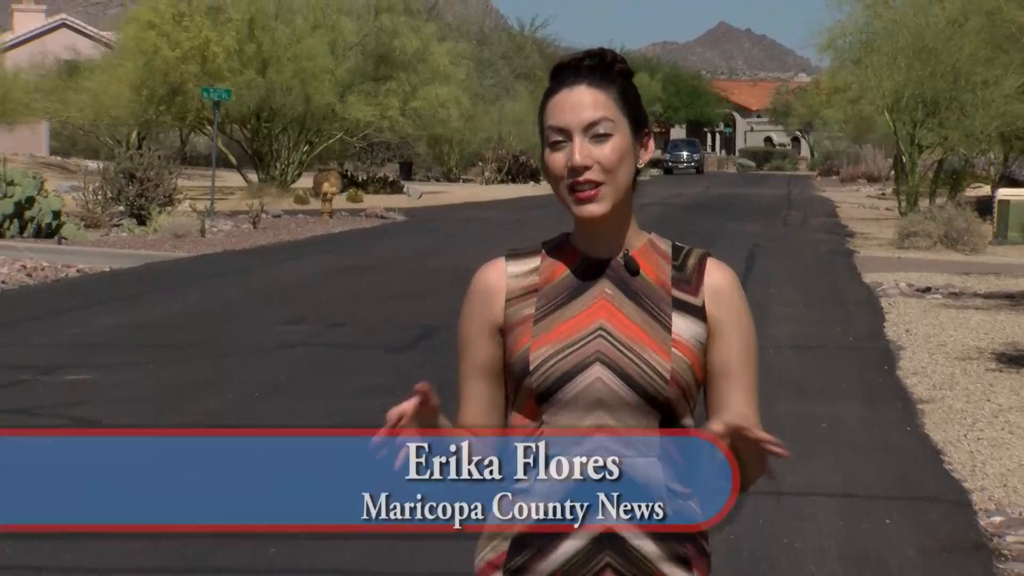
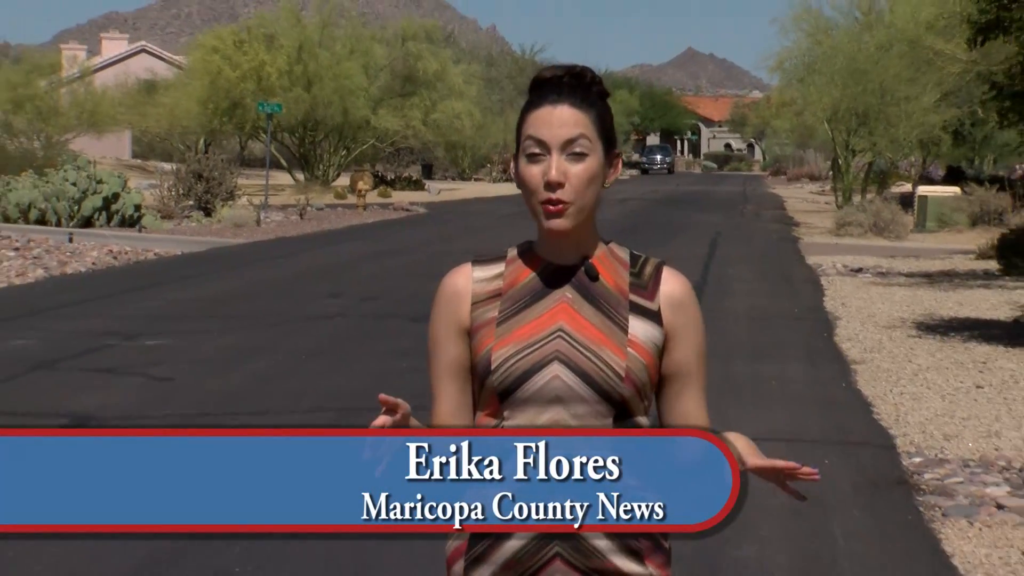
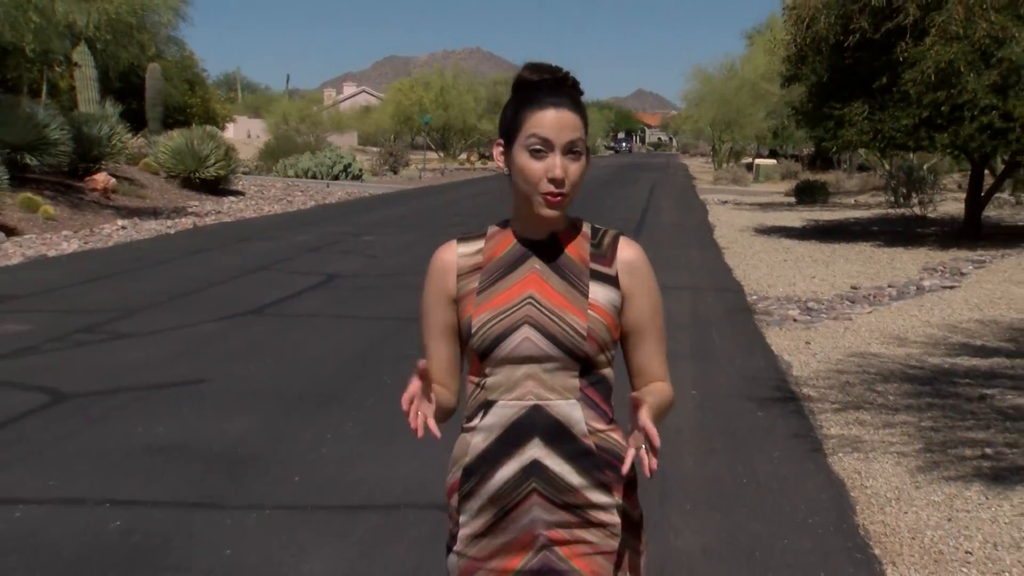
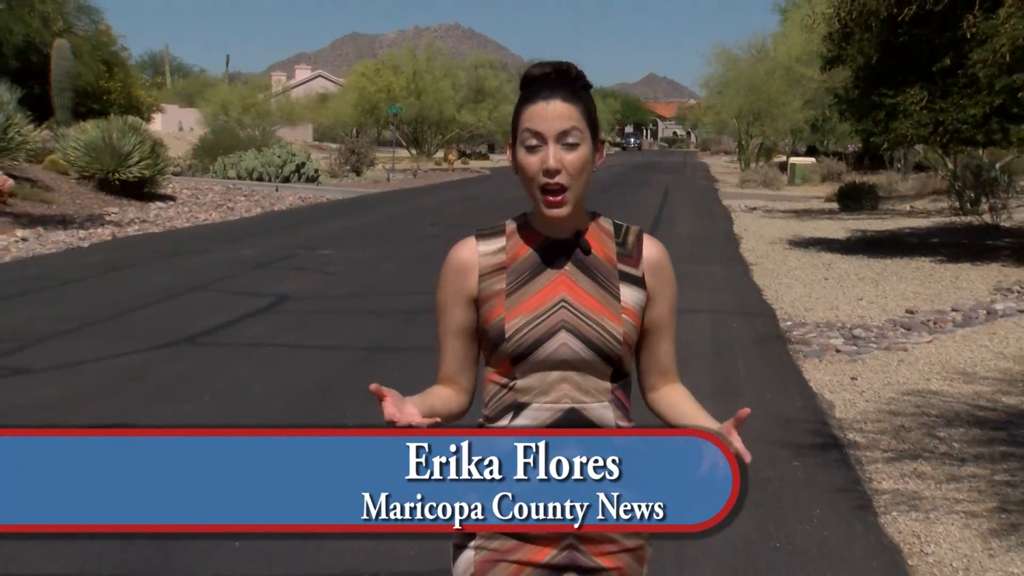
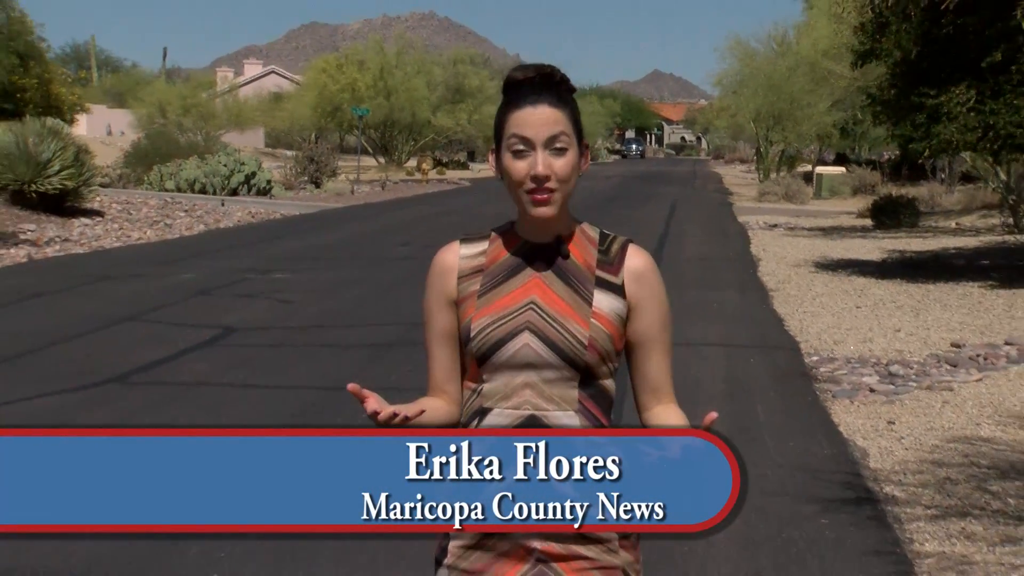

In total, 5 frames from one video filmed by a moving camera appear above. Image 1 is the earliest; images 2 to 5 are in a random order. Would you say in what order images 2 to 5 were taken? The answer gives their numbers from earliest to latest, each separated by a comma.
2, 5, 4, 3
